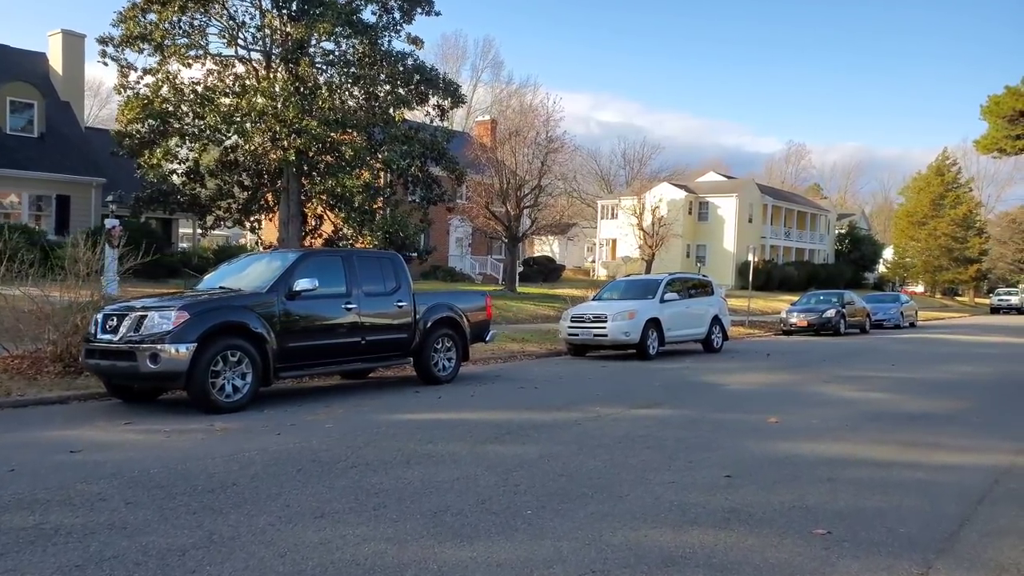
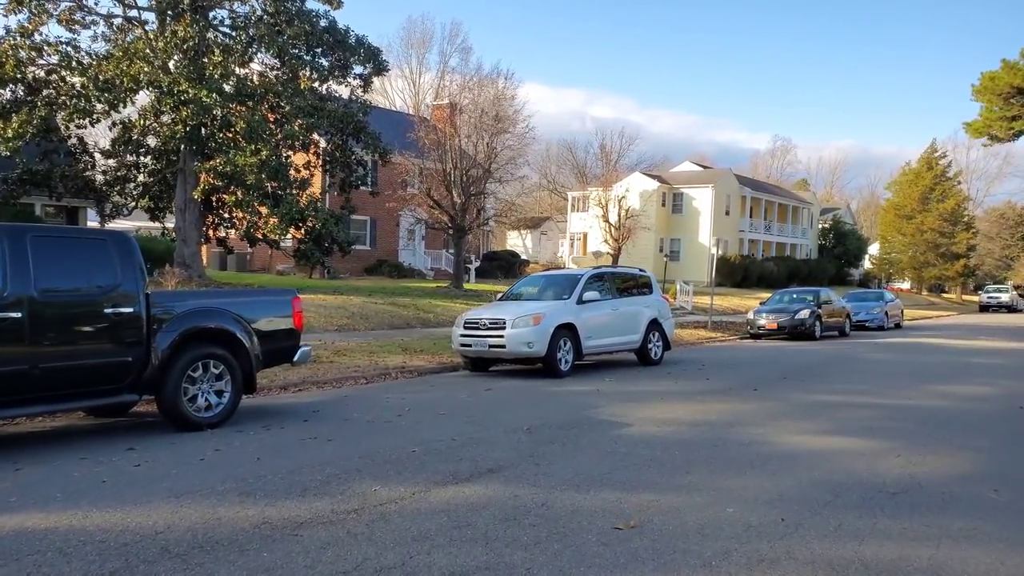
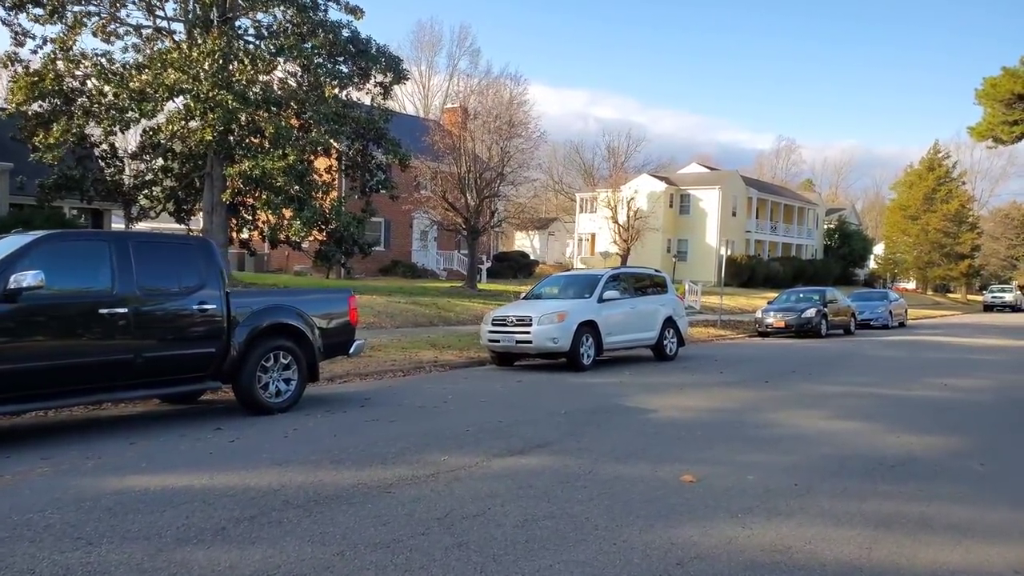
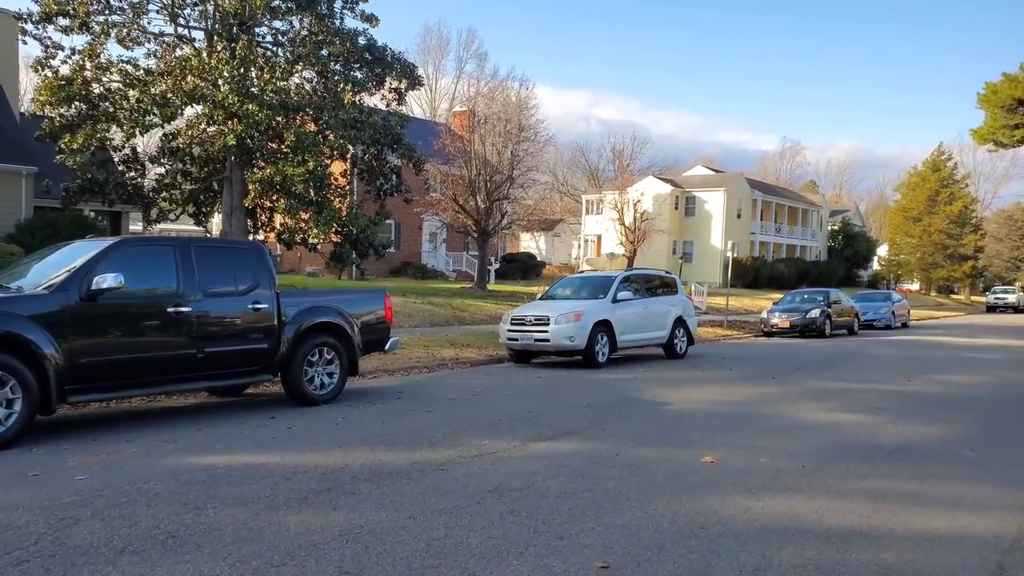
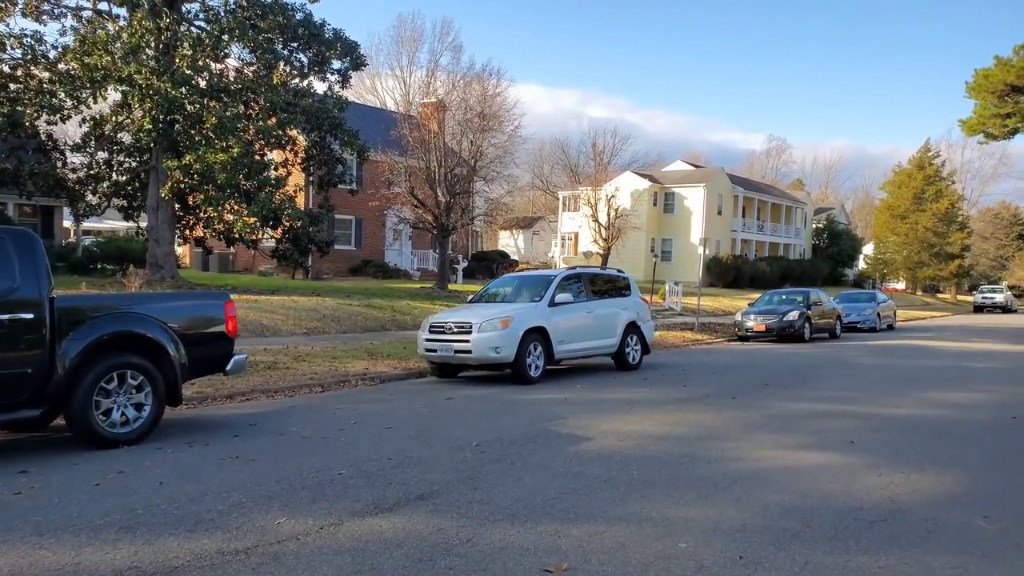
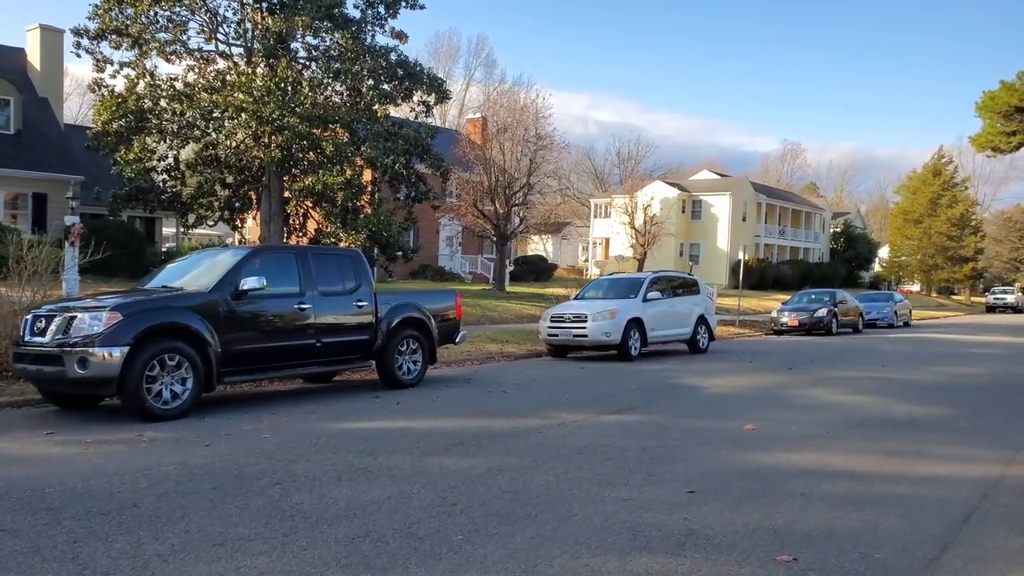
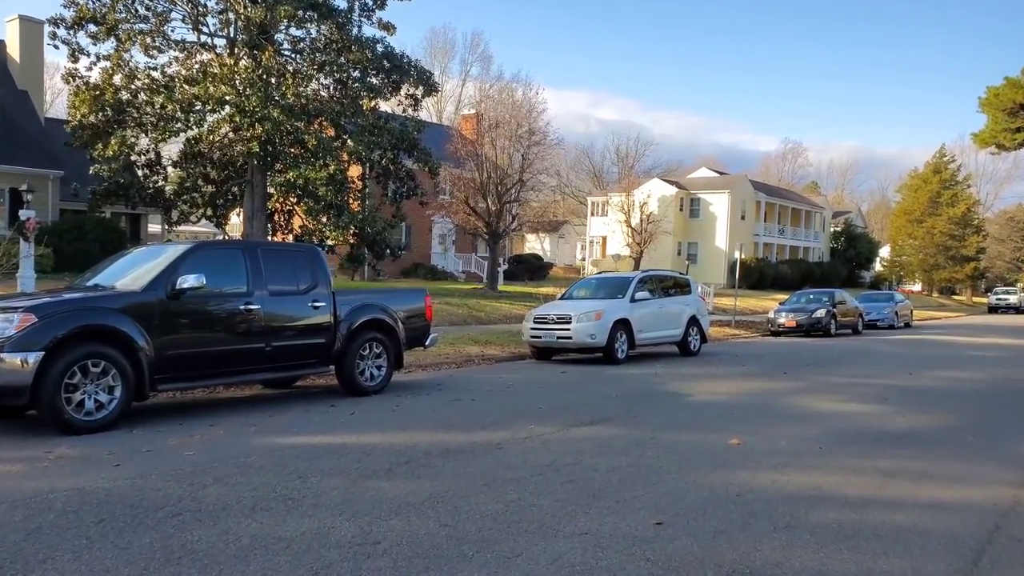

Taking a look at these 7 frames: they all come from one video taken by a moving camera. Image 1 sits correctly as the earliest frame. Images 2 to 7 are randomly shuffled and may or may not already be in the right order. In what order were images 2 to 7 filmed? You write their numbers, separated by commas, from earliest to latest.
6, 7, 4, 3, 2, 5
